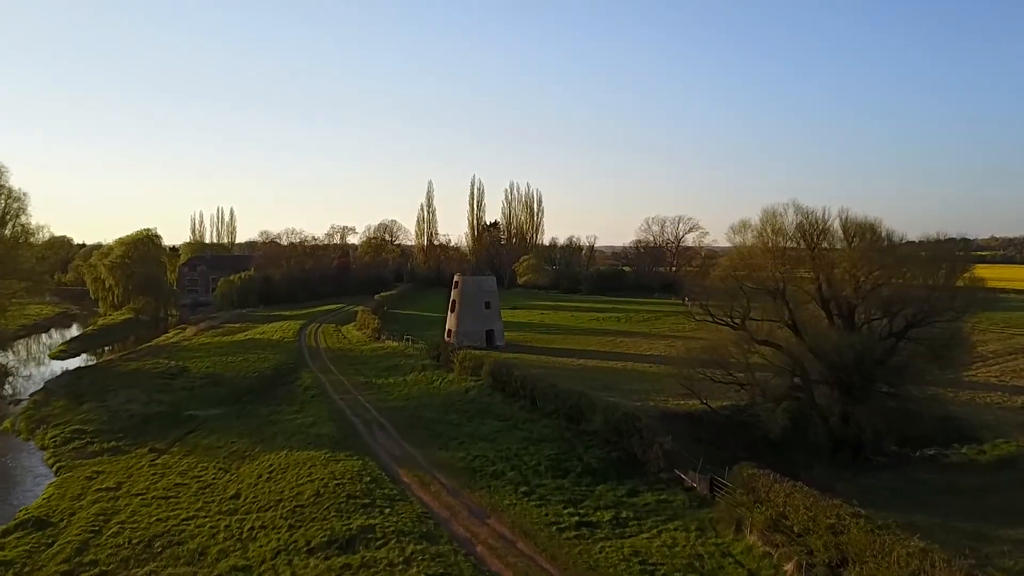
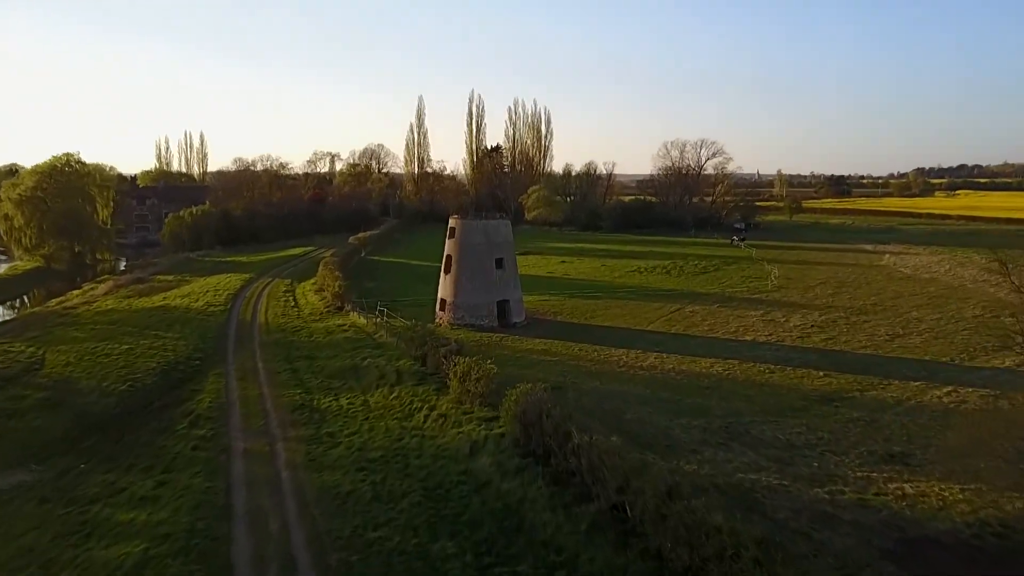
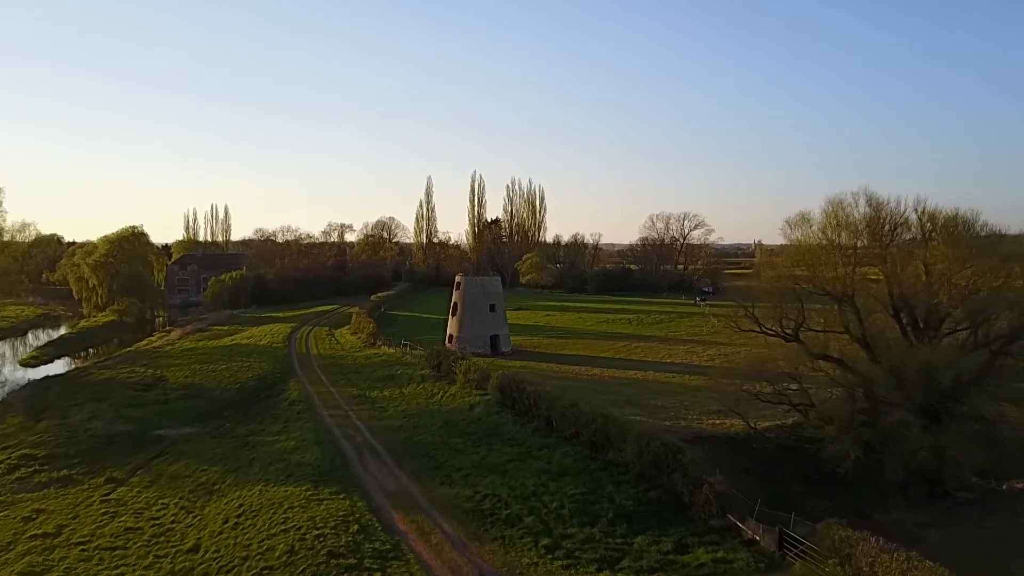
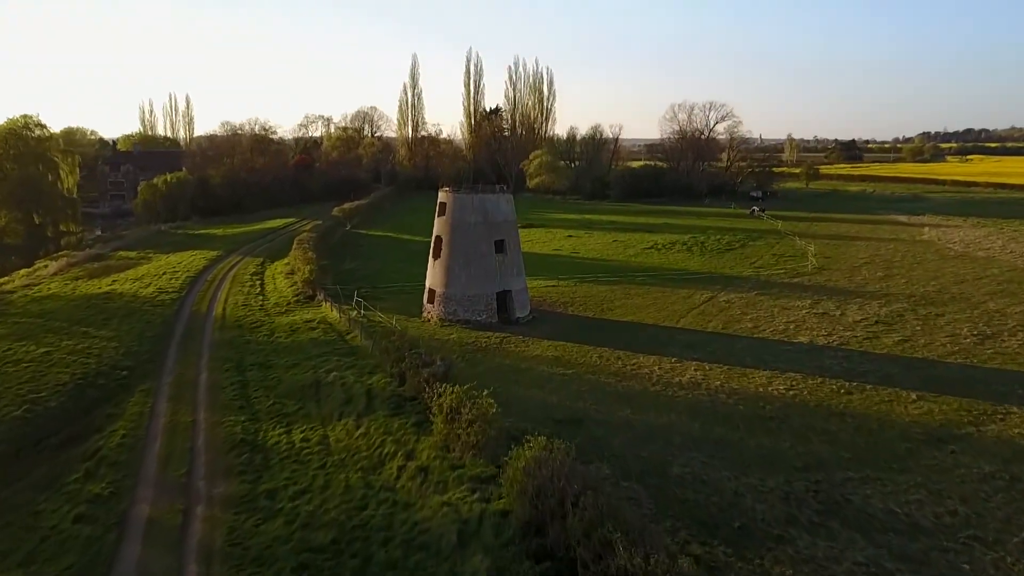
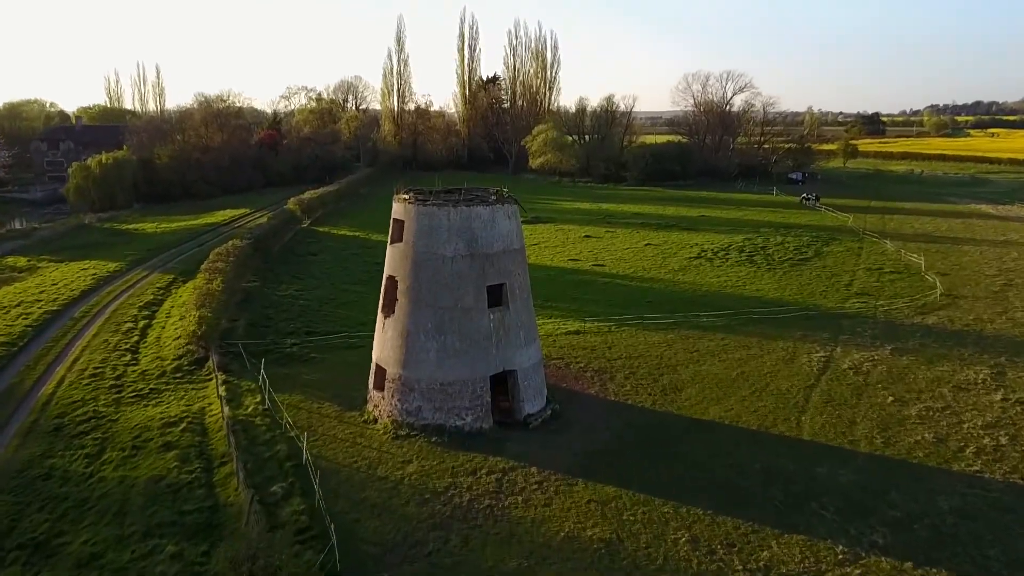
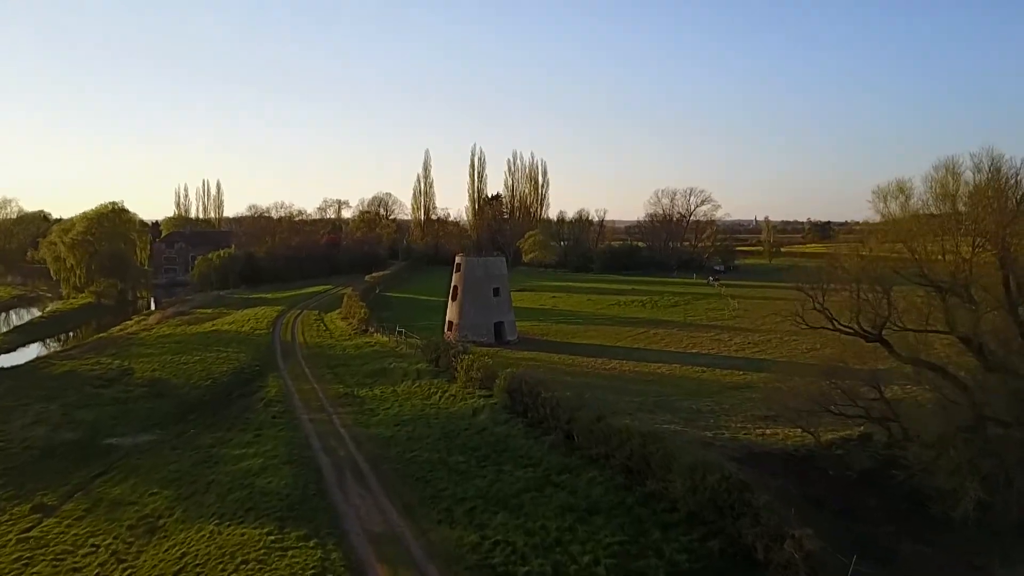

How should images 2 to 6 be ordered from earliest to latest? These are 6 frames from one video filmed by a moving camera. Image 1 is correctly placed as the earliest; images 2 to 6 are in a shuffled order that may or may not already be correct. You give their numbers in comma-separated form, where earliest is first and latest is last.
3, 6, 2, 4, 5
